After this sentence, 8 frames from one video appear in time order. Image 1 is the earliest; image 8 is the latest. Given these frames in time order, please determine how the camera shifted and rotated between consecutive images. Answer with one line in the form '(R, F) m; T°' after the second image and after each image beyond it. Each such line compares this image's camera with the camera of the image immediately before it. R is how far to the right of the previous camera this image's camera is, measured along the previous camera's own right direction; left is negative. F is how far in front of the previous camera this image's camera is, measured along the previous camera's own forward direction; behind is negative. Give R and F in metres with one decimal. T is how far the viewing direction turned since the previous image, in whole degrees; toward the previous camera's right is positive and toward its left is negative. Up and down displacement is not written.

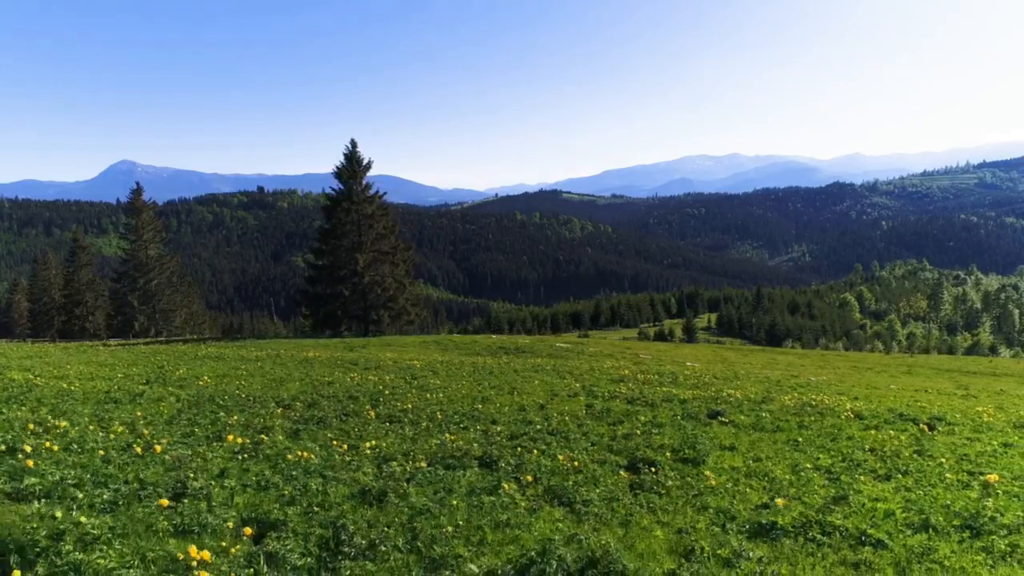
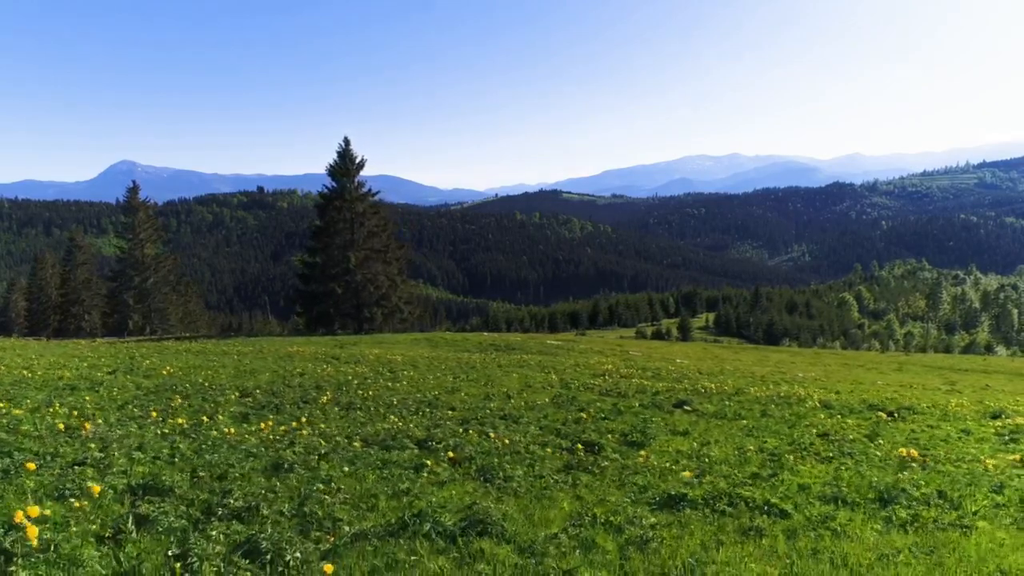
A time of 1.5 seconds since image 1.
(+1.1, 0.0) m; 0°
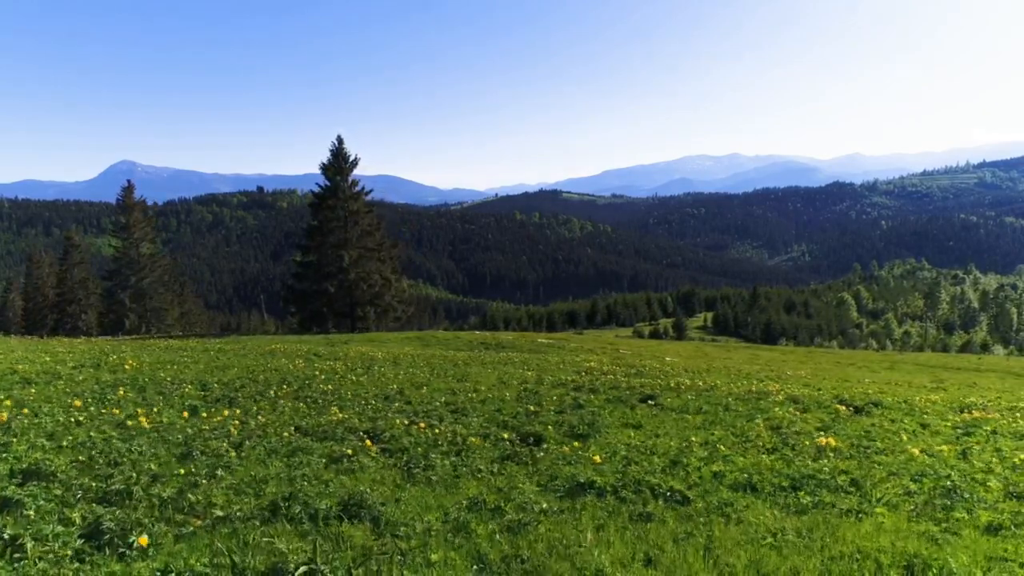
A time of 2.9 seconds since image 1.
(+1.1, +0.1) m; 0°
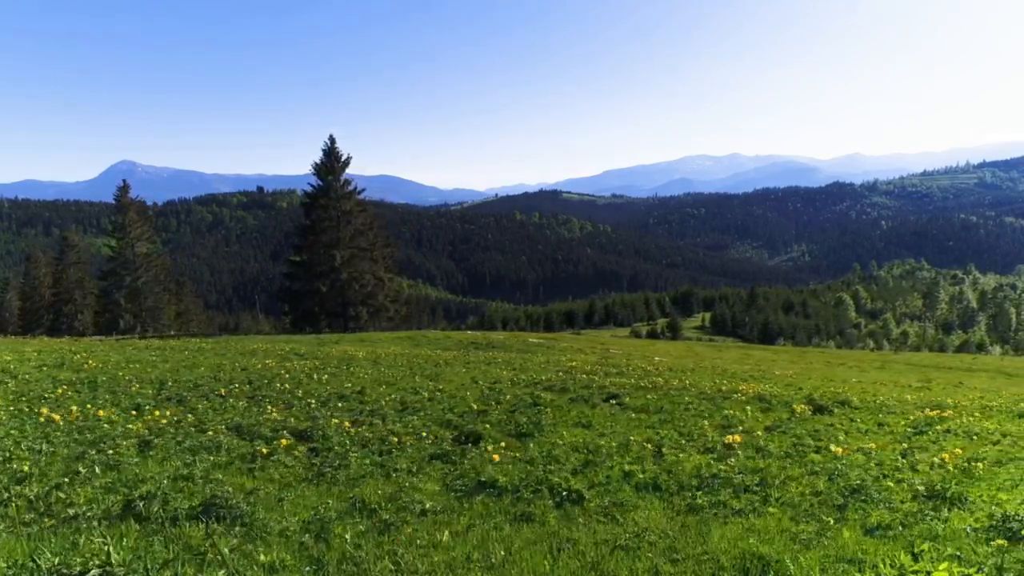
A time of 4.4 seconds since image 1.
(+1.2, +0.1) m; 0°
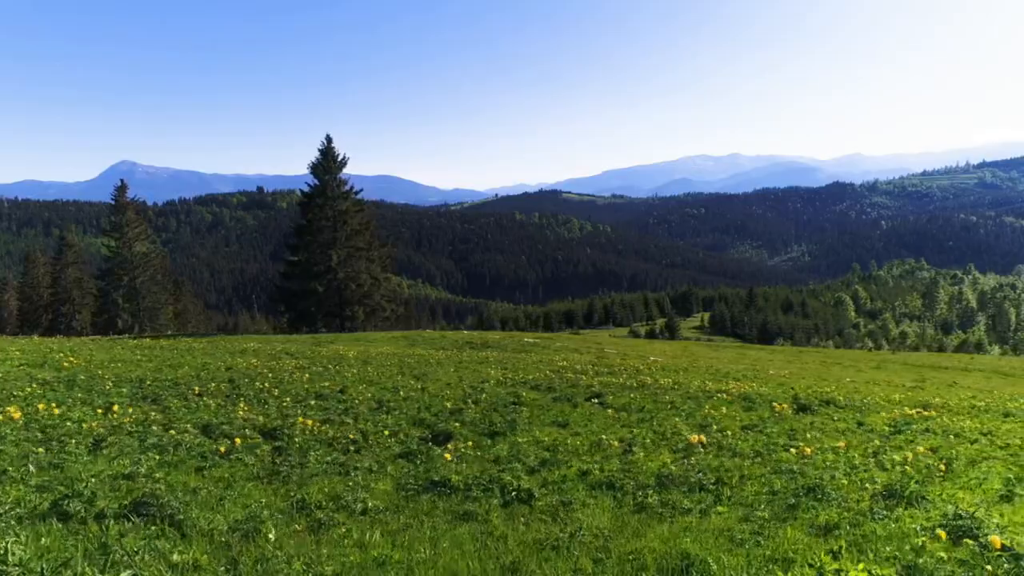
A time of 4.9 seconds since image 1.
(+0.5, +0.1) m; 0°
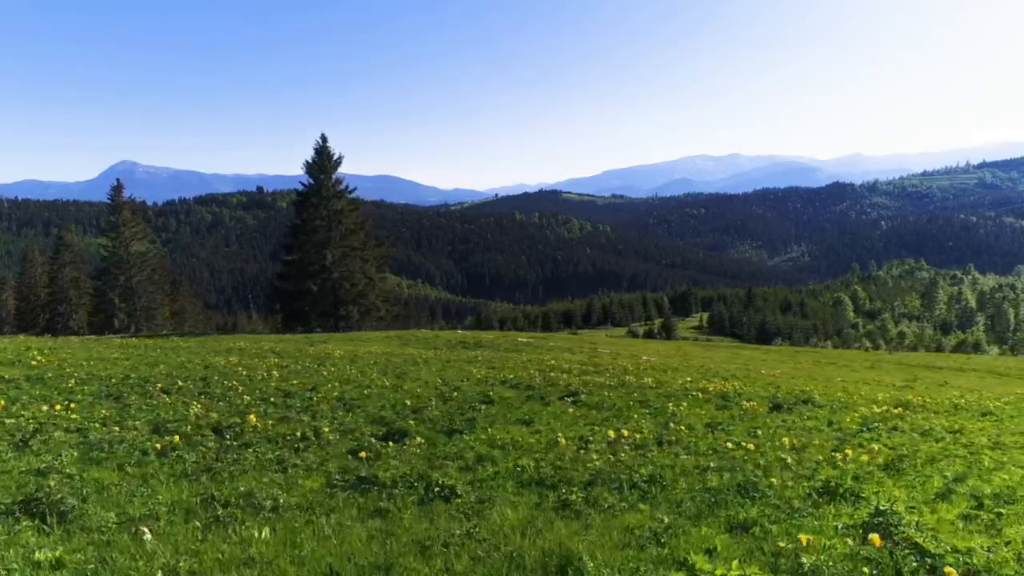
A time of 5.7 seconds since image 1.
(+0.8, +0.1) m; 0°
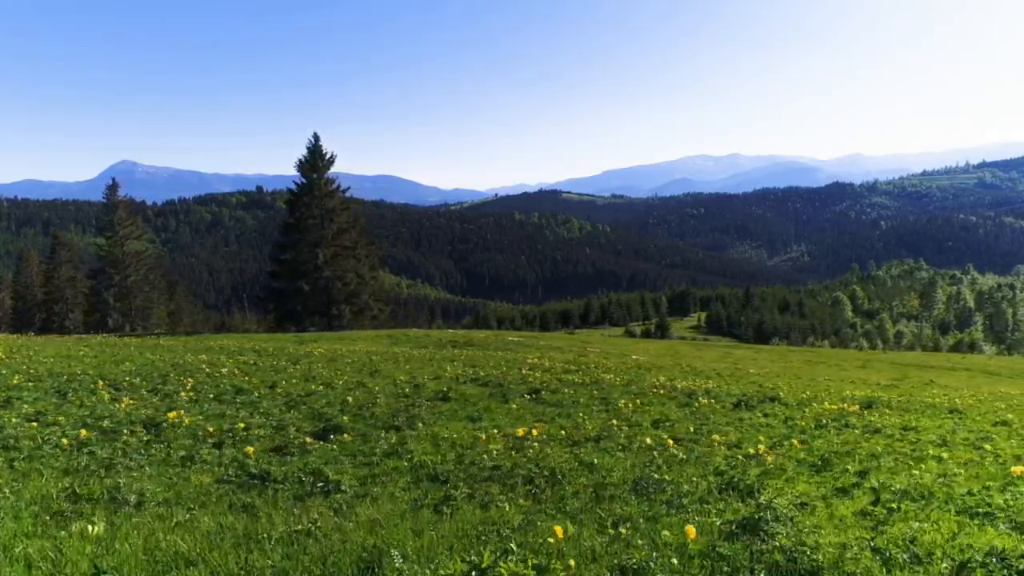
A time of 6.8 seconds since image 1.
(+1.2, +0.2) m; 0°
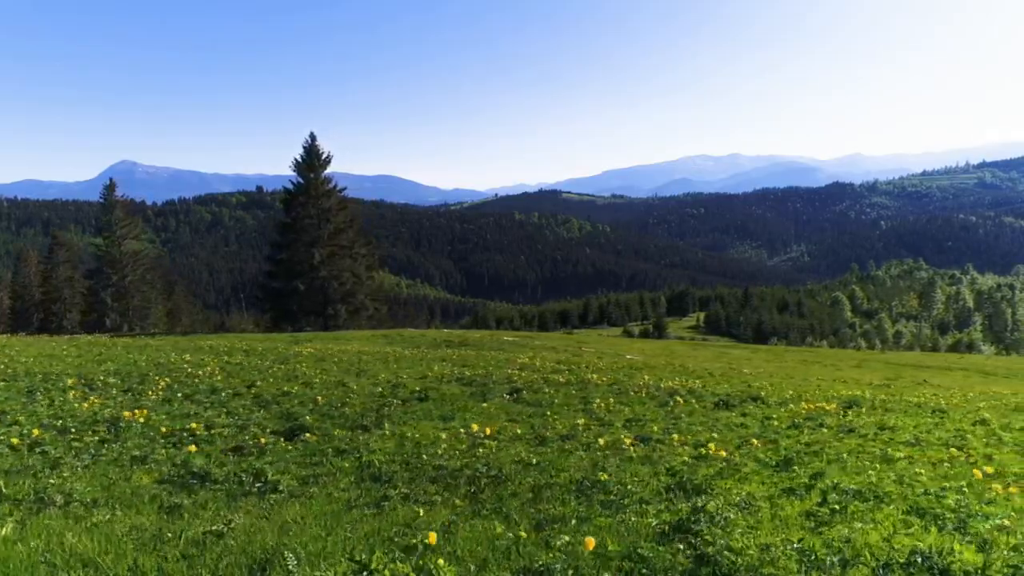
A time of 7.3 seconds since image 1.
(+0.6, +0.1) m; 0°
